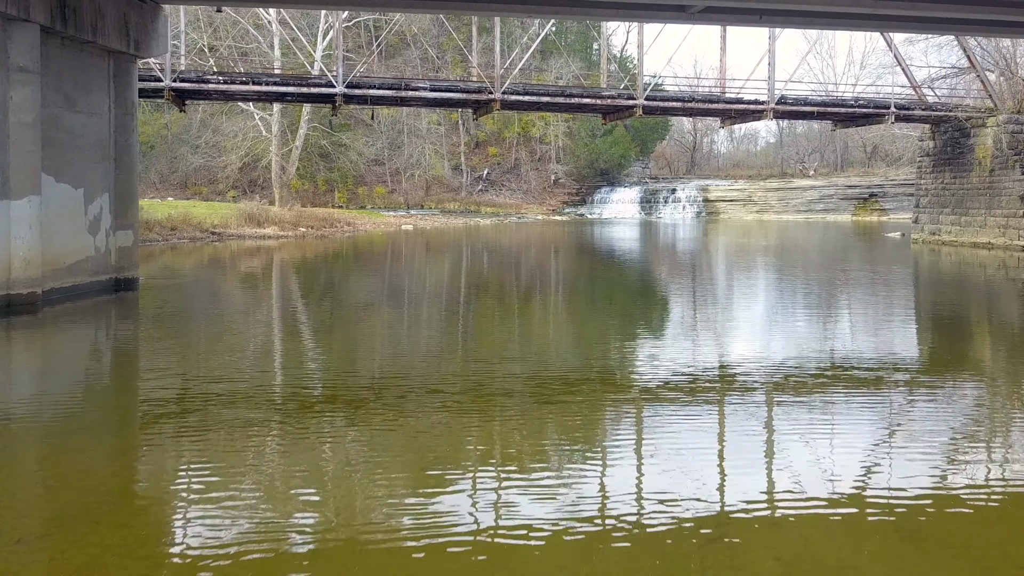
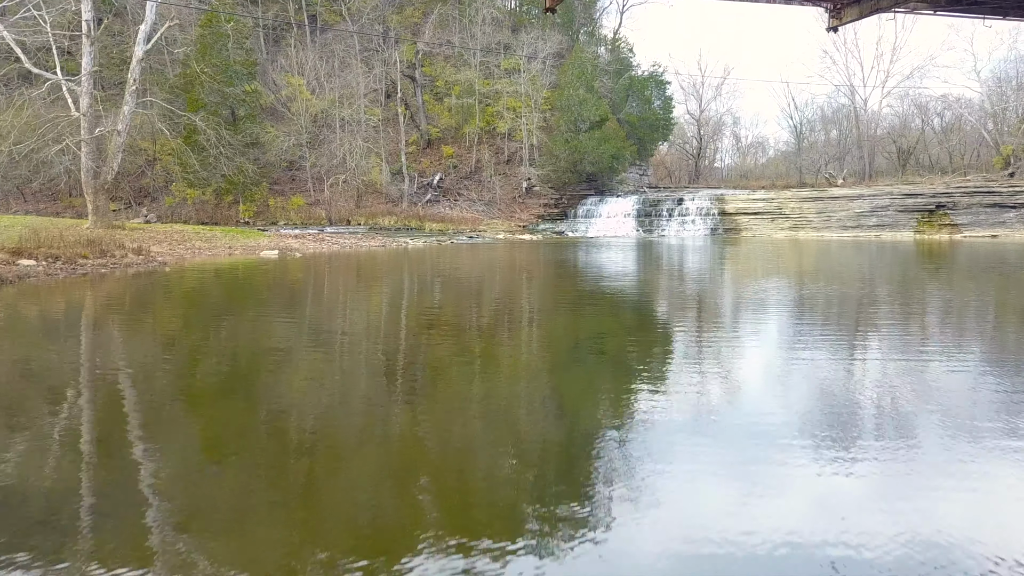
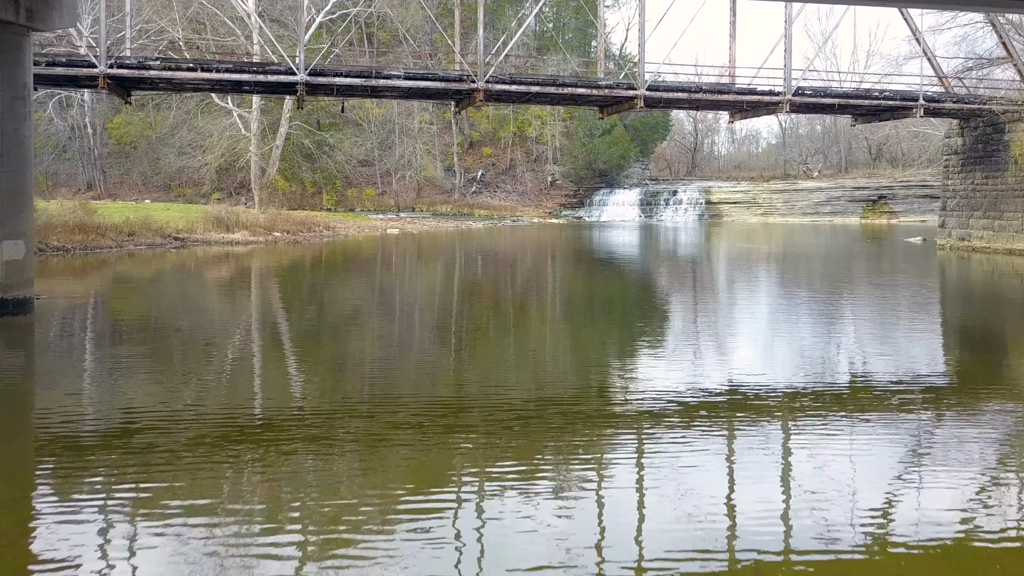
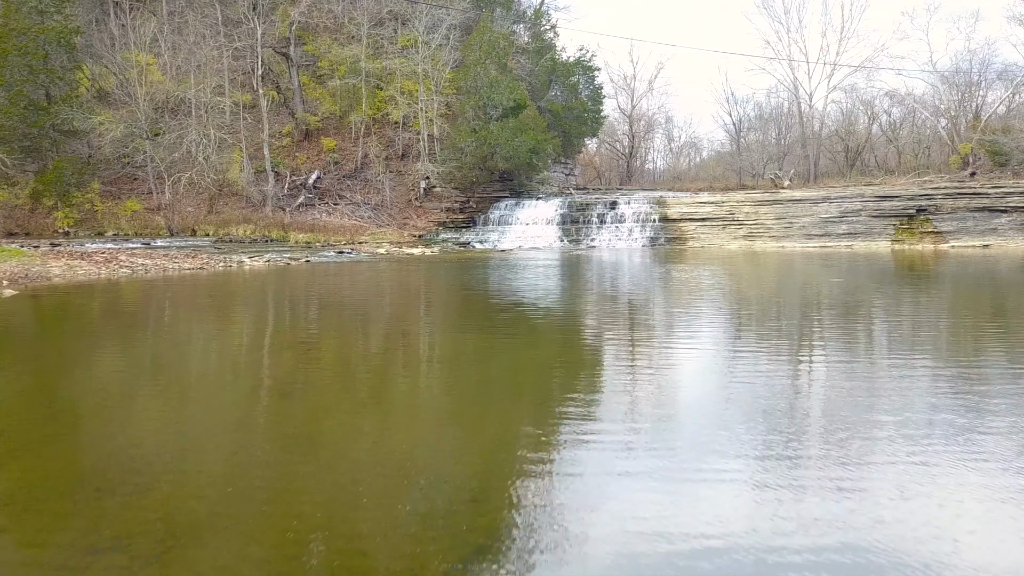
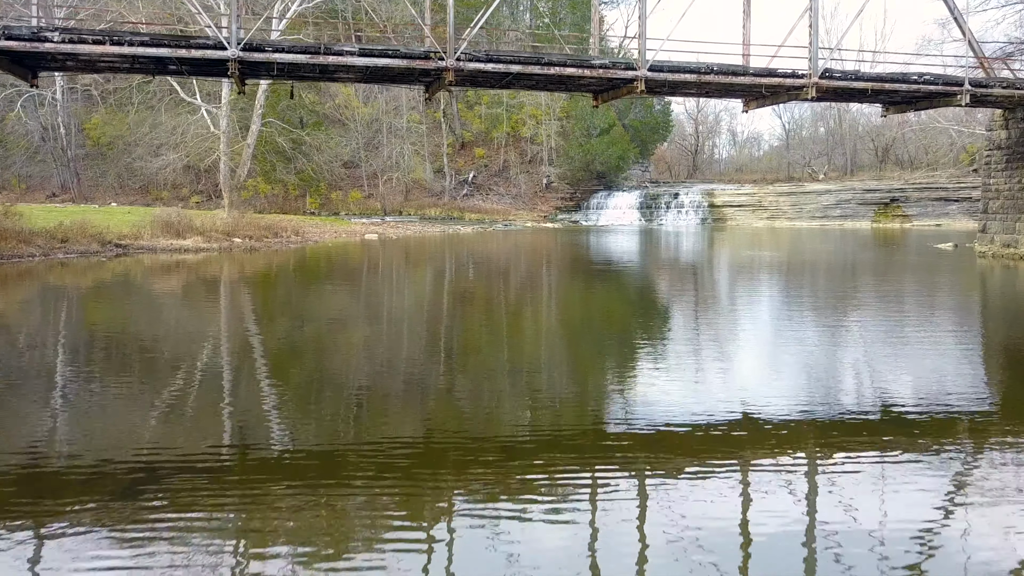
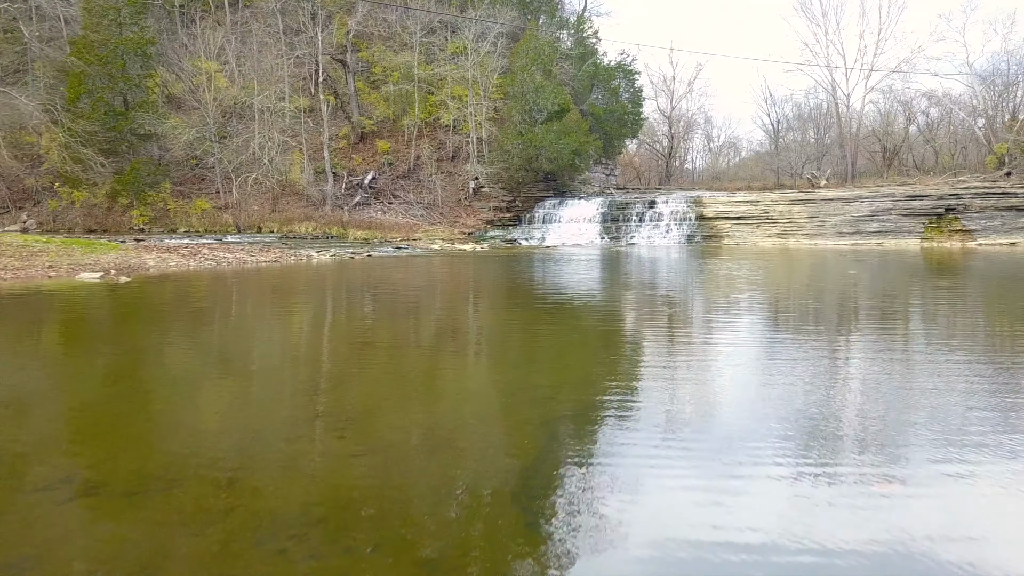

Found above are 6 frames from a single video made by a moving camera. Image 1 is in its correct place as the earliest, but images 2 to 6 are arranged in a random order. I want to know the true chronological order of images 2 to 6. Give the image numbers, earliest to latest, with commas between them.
3, 5, 2, 6, 4
